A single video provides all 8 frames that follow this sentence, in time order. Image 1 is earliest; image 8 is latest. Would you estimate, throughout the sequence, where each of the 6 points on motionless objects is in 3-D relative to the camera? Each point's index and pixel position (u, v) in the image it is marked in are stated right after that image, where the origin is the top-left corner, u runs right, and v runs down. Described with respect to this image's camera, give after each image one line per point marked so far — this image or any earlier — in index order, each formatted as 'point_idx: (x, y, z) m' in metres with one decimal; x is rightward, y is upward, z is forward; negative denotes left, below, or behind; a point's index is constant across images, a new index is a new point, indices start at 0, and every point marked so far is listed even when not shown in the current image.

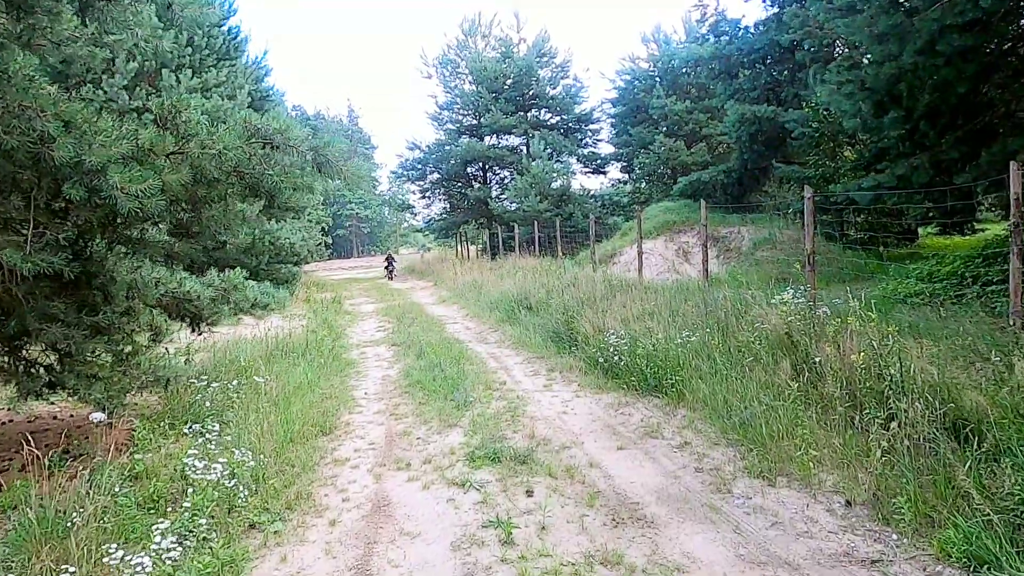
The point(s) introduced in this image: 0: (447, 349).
0: (-0.7, -0.7, +7.7) m
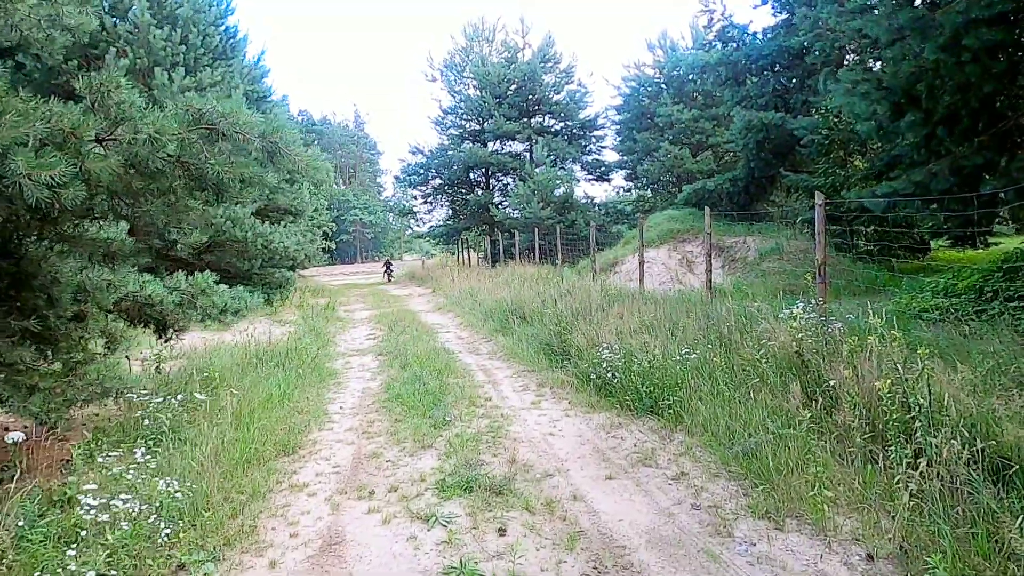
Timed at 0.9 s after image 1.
0: (-0.8, -0.8, +7.3) m
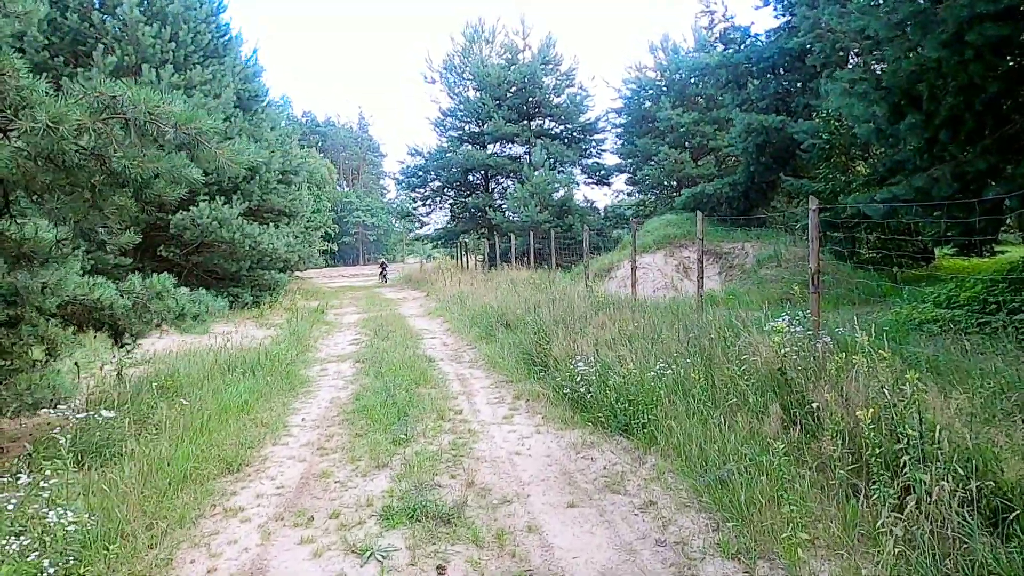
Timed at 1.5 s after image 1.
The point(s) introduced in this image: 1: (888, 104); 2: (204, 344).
0: (-1.1, -0.8, +7.0) m
1: (+3.8, +1.9, +6.6) m
2: (-4.3, -0.8, +9.2) m
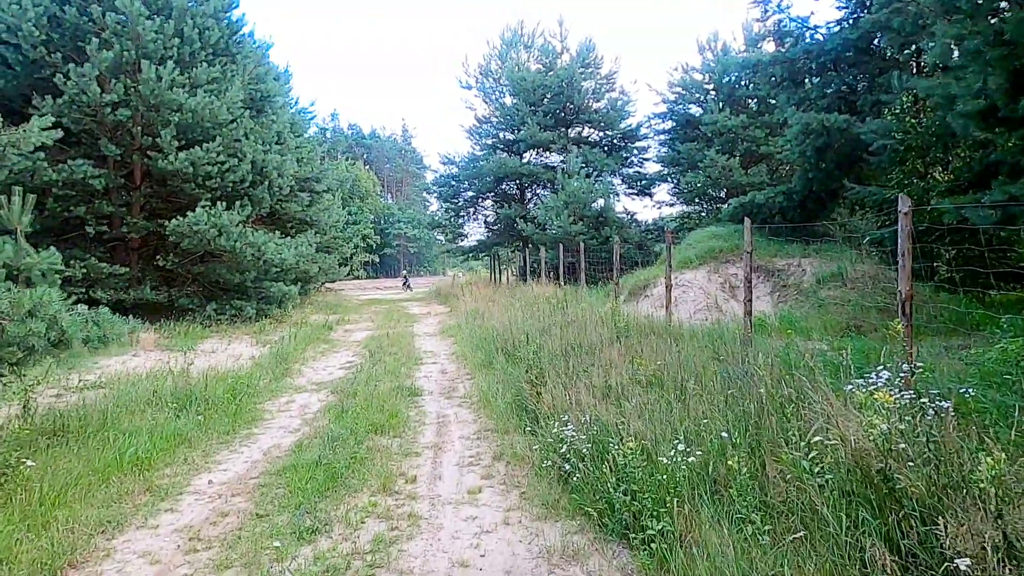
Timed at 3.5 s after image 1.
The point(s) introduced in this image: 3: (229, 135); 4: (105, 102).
0: (-1.1, -1.0, +5.7) m
1: (+3.7, +1.6, +5.0) m
2: (-4.2, -0.9, +8.2) m
3: (-5.5, +2.9, +12.8) m
4: (-6.7, +3.1, +11.0) m
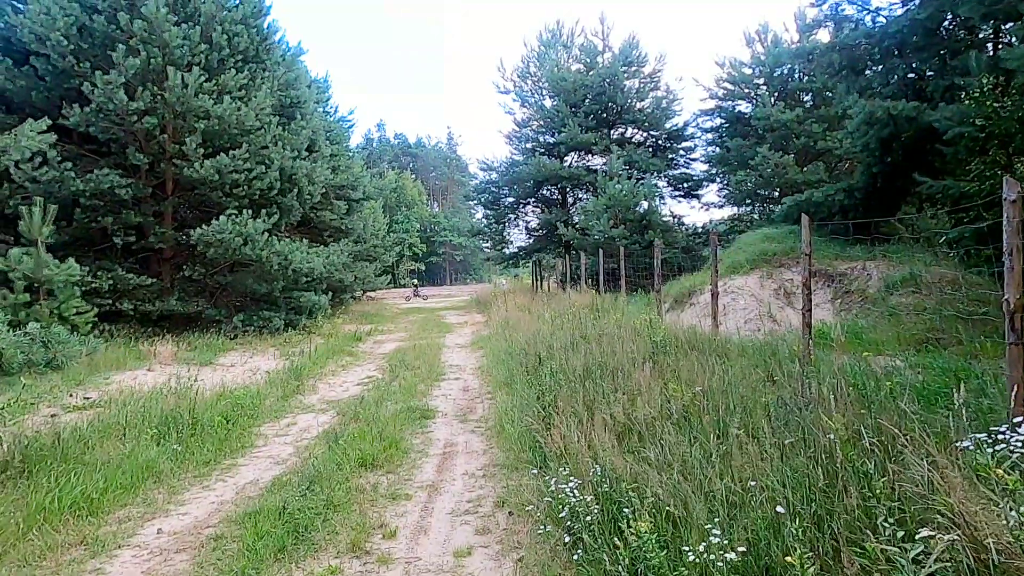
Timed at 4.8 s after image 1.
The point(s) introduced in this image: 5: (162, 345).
0: (-0.9, -1.1, +5.0) m
1: (+3.8, +1.6, +4.1) m
2: (-3.8, -1.1, +7.7) m
3: (-4.8, +2.7, +12.5) m
4: (-6.2, +2.9, +10.8) m
5: (-5.4, -0.9, +10.1) m
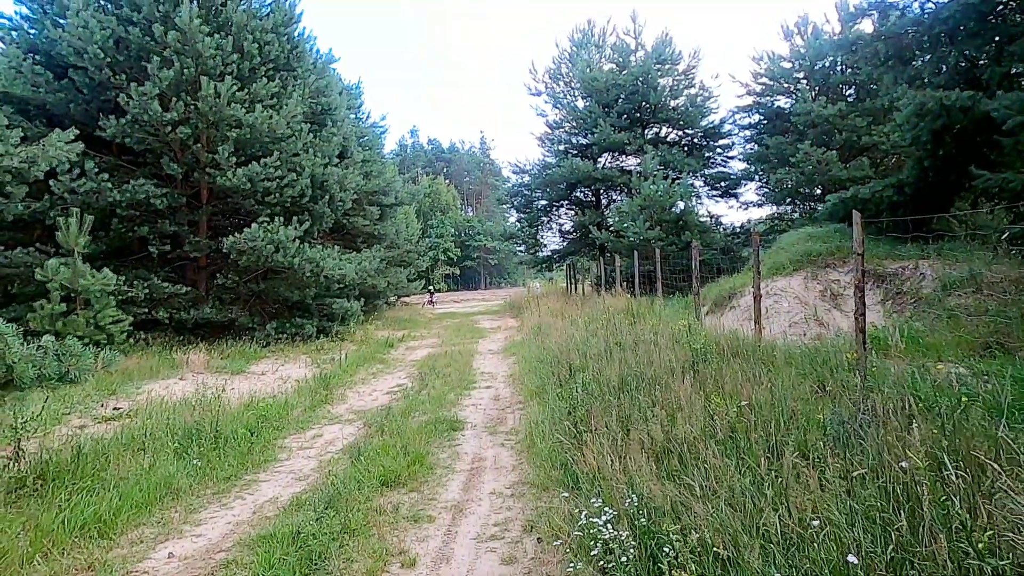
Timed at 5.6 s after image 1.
0: (-0.7, -1.1, +4.8) m
1: (+3.9, +1.6, +3.6) m
2: (-3.5, -1.2, +7.7) m
3: (-4.2, +2.6, +12.5) m
4: (-5.7, +2.7, +10.9) m
5: (-4.9, -1.0, +10.1) m
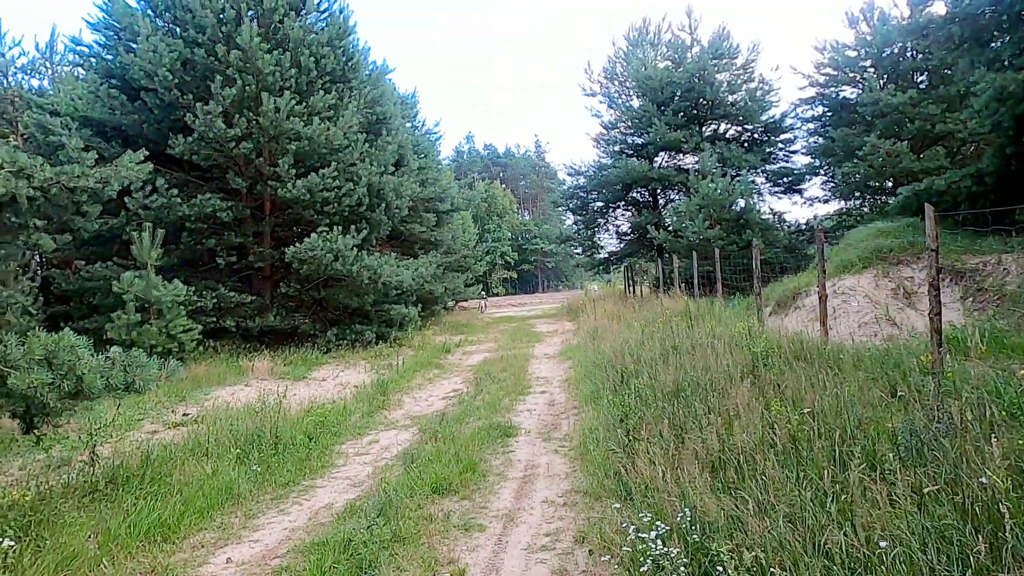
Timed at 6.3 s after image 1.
0: (-0.3, -1.2, +4.8) m
1: (+4.2, +1.6, +3.2) m
2: (-2.8, -1.3, +7.9) m
3: (-3.2, +2.5, +12.8) m
4: (-4.8, +2.6, +11.3) m
5: (-4.0, -1.1, +10.5) m
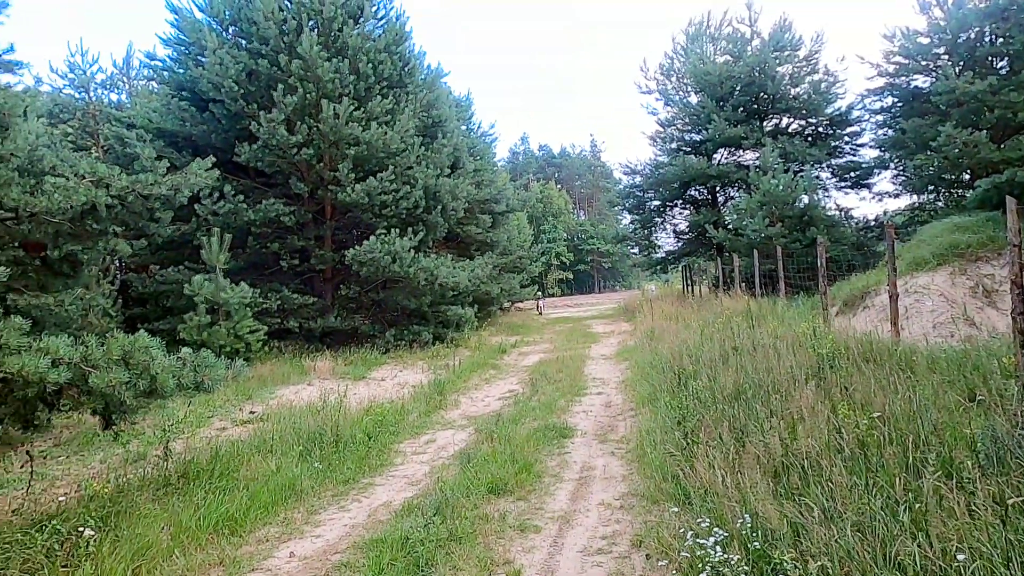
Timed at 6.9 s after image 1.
0: (+0.1, -1.2, +4.8) m
1: (+4.4, +1.7, +2.8) m
2: (-2.1, -1.3, +8.1) m
3: (-2.2, +2.4, +13.0) m
4: (-3.9, +2.6, +11.6) m
5: (-3.1, -1.2, +10.8) m
